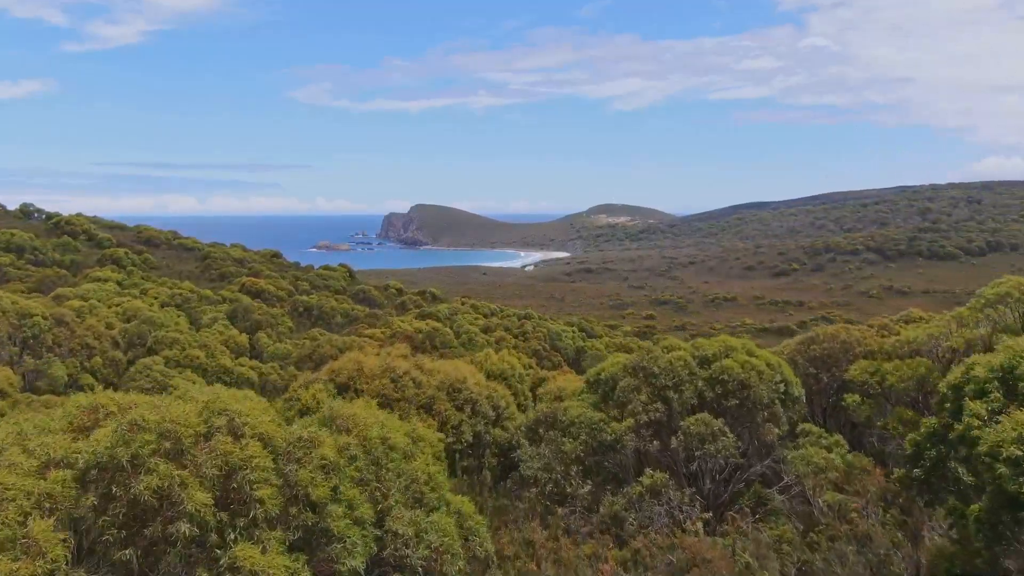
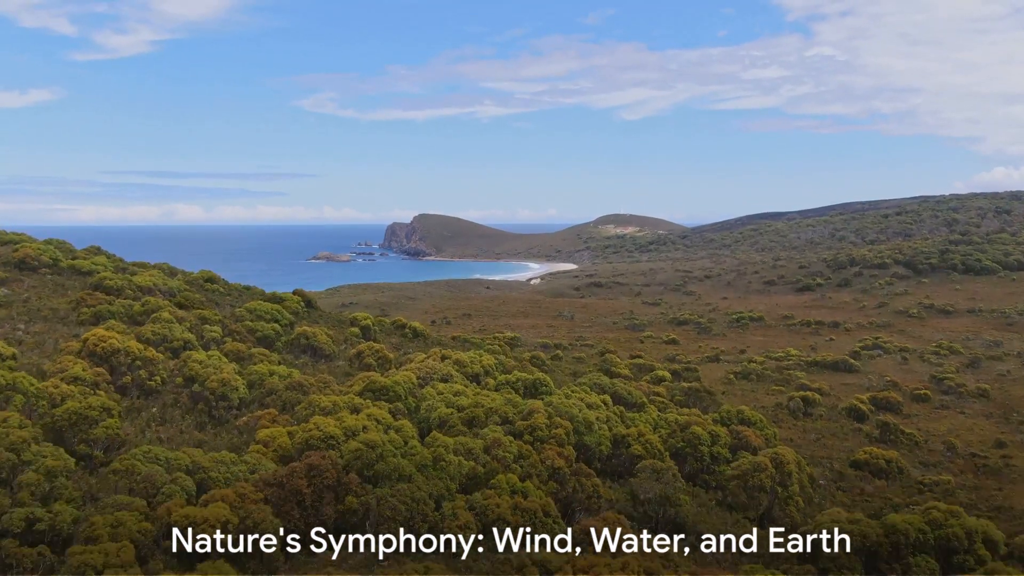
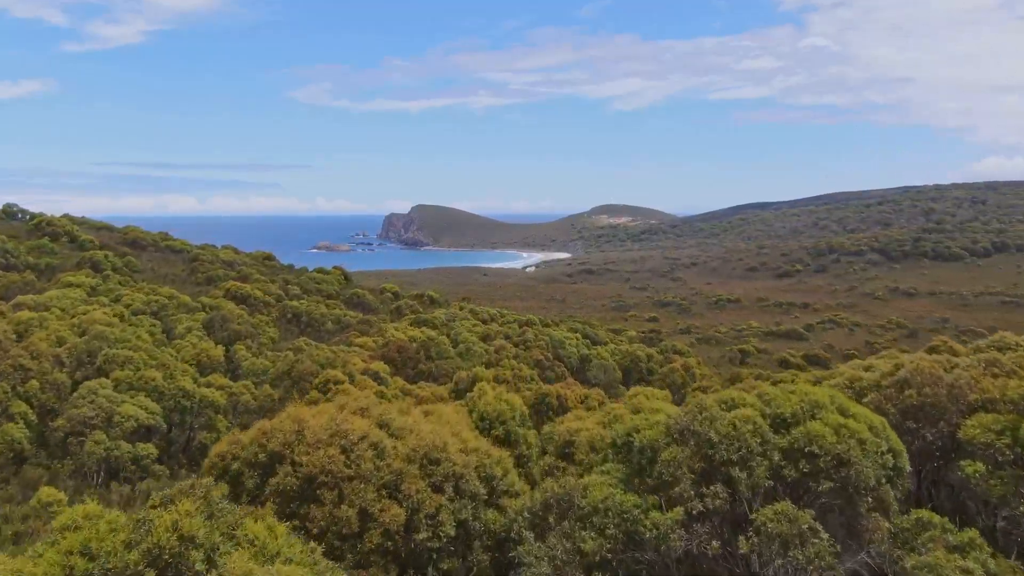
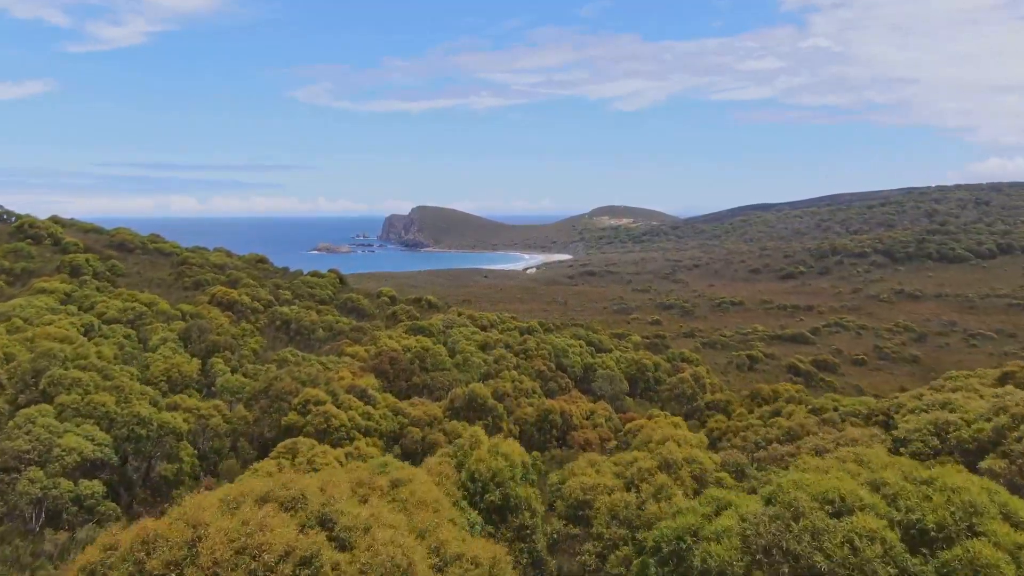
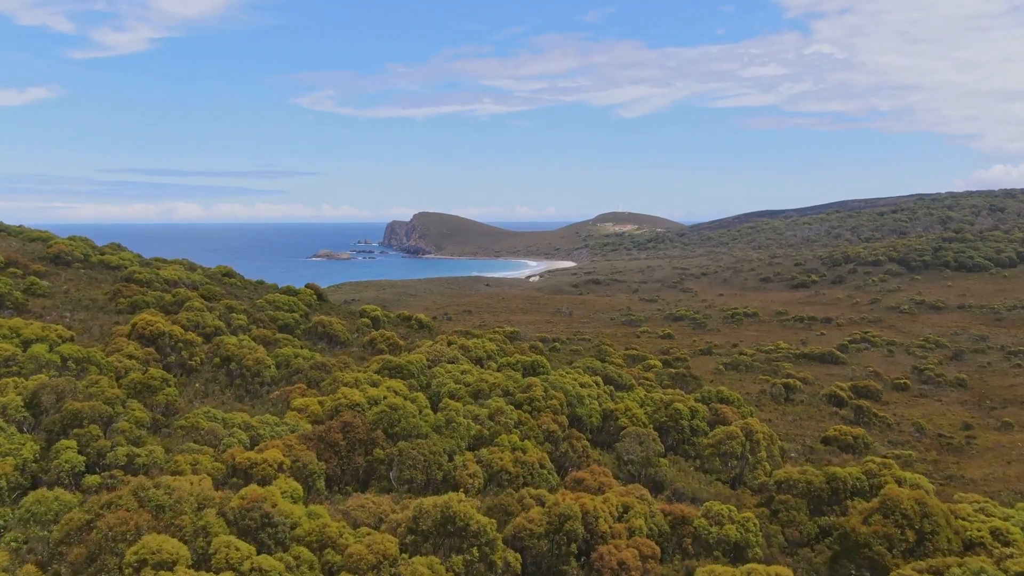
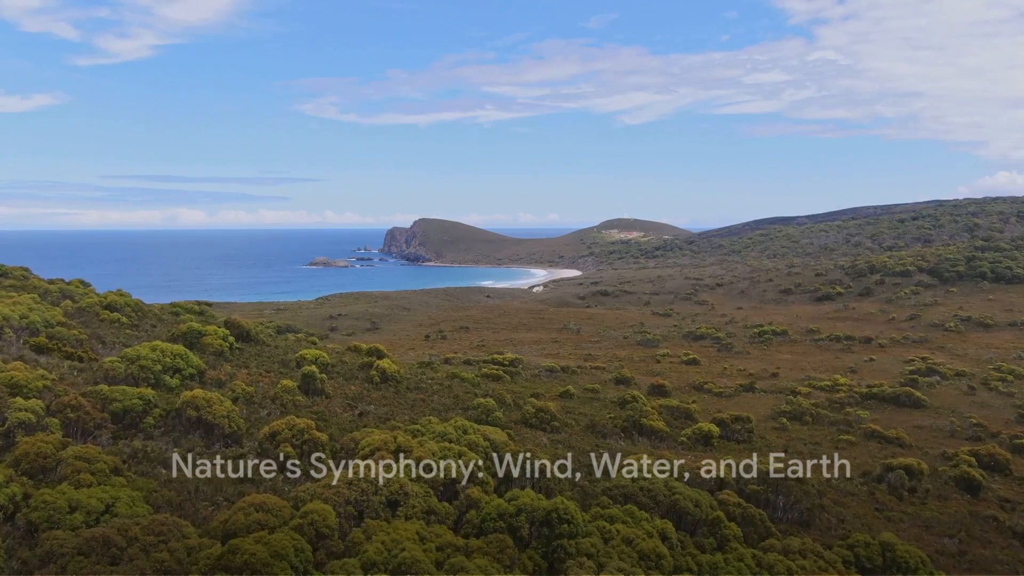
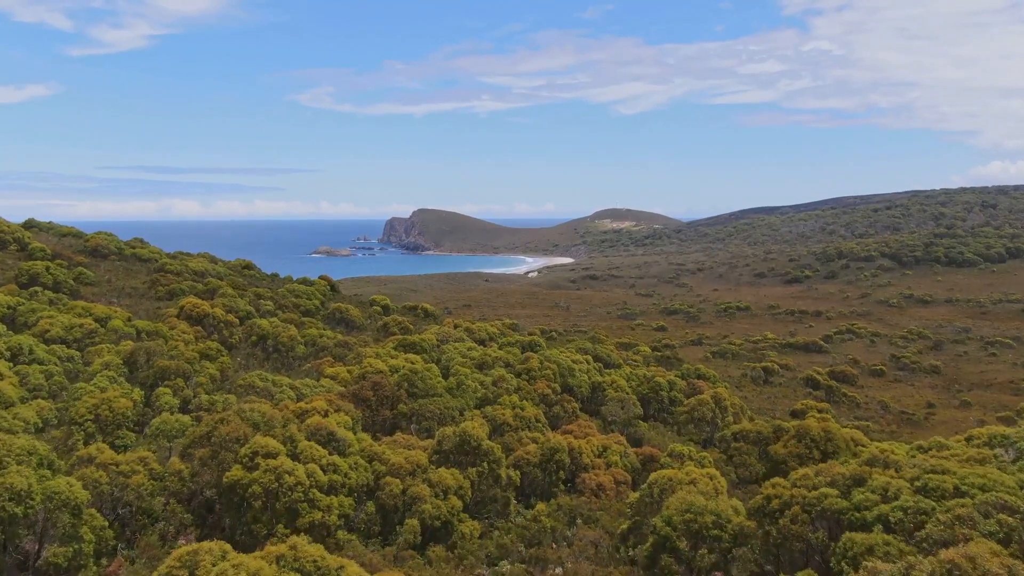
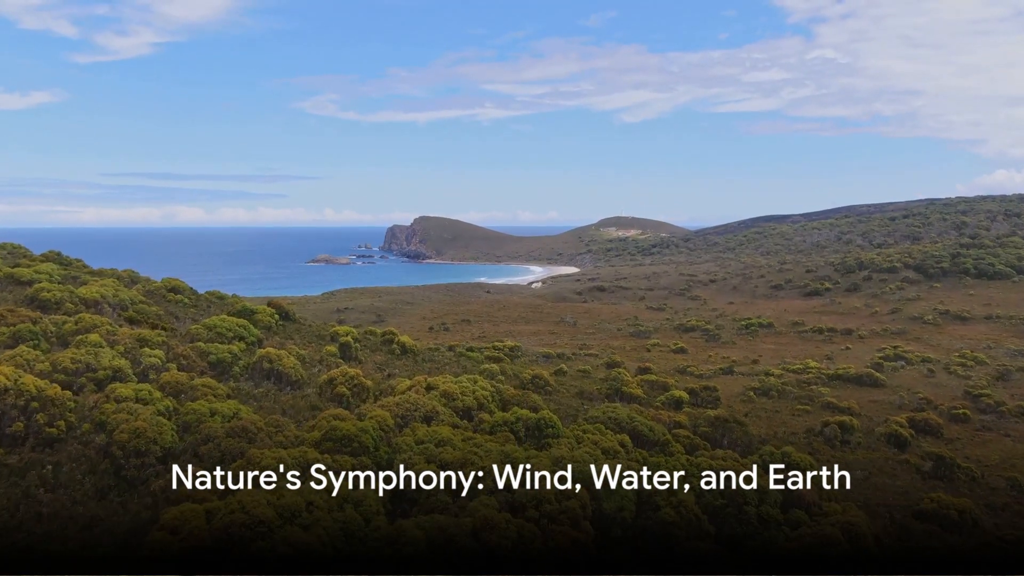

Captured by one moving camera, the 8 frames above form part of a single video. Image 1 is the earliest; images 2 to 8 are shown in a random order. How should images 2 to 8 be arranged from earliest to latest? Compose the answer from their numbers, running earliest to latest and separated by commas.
3, 4, 7, 5, 2, 8, 6
